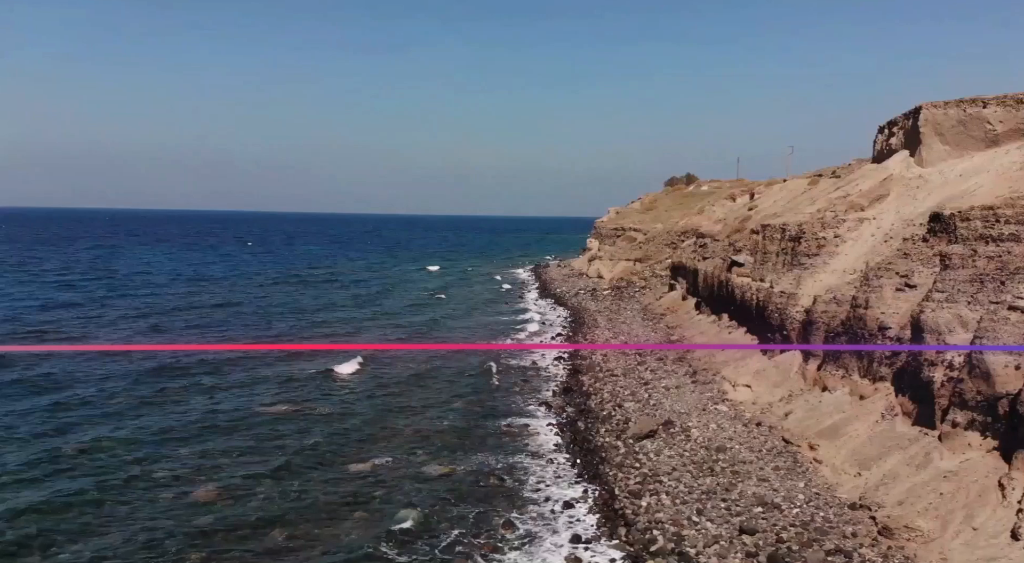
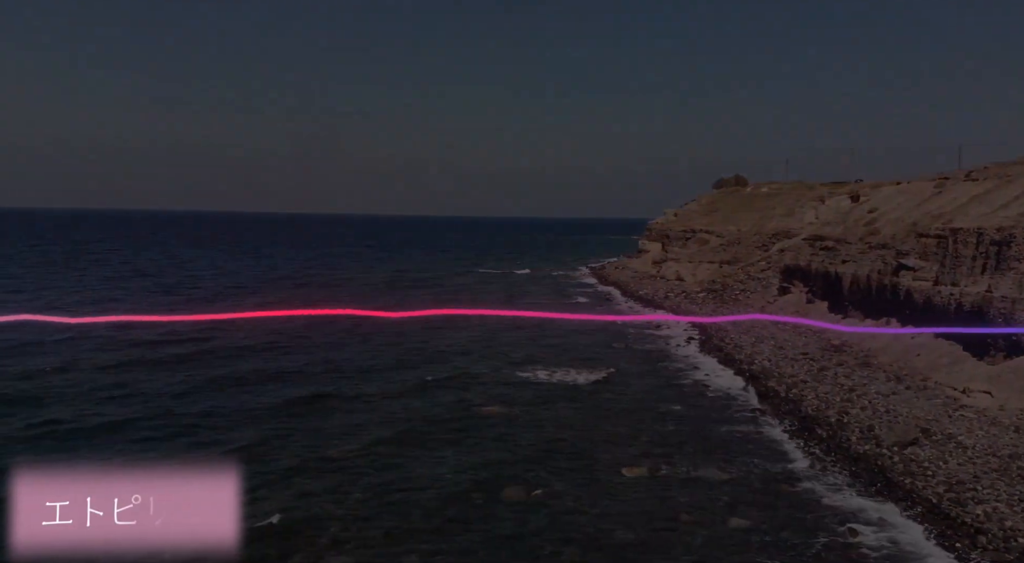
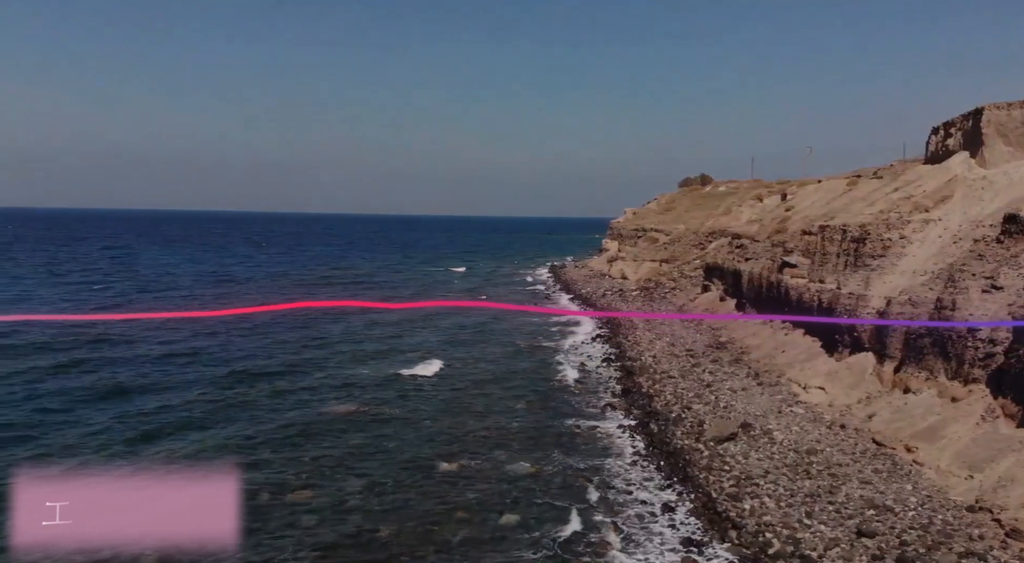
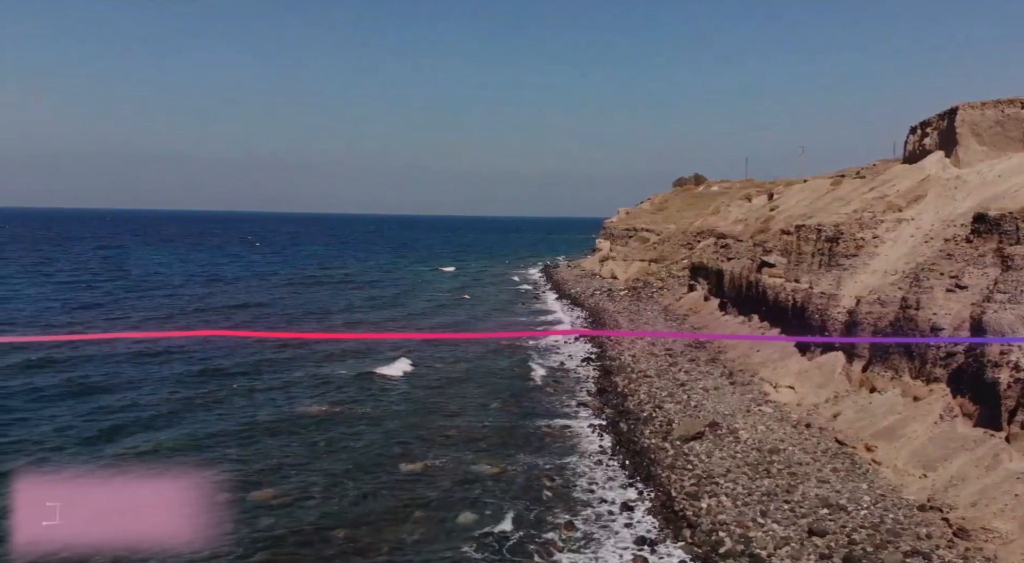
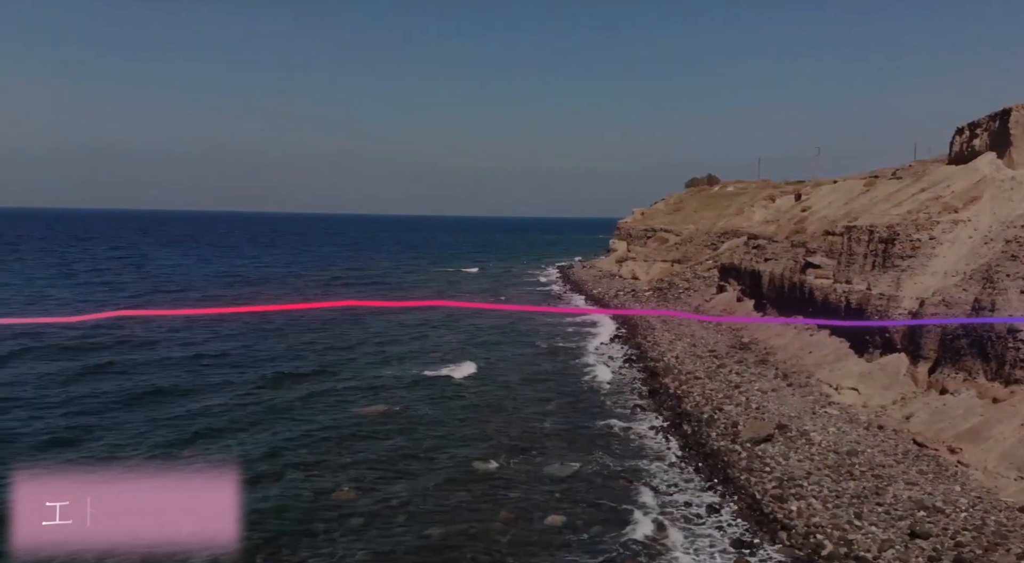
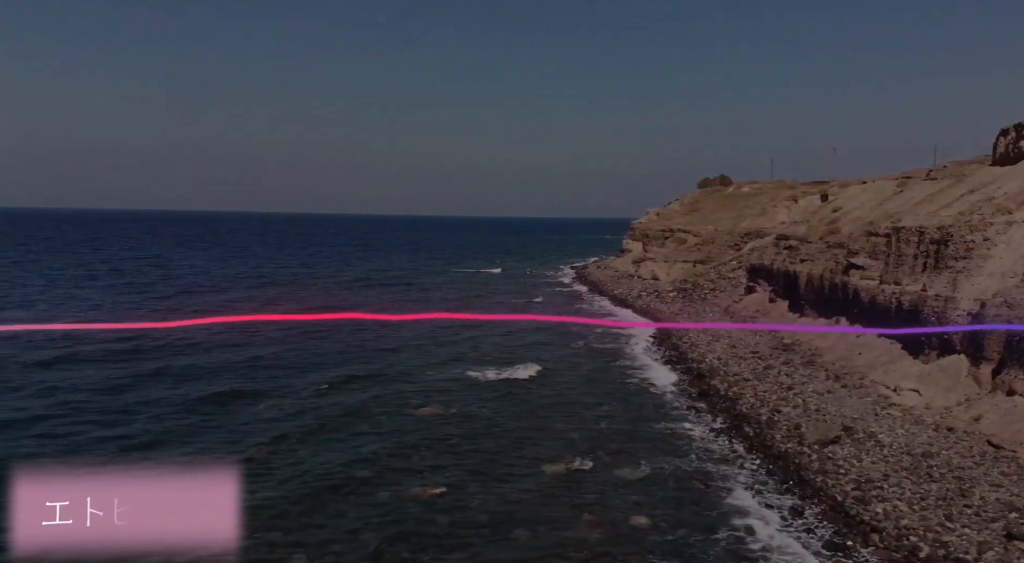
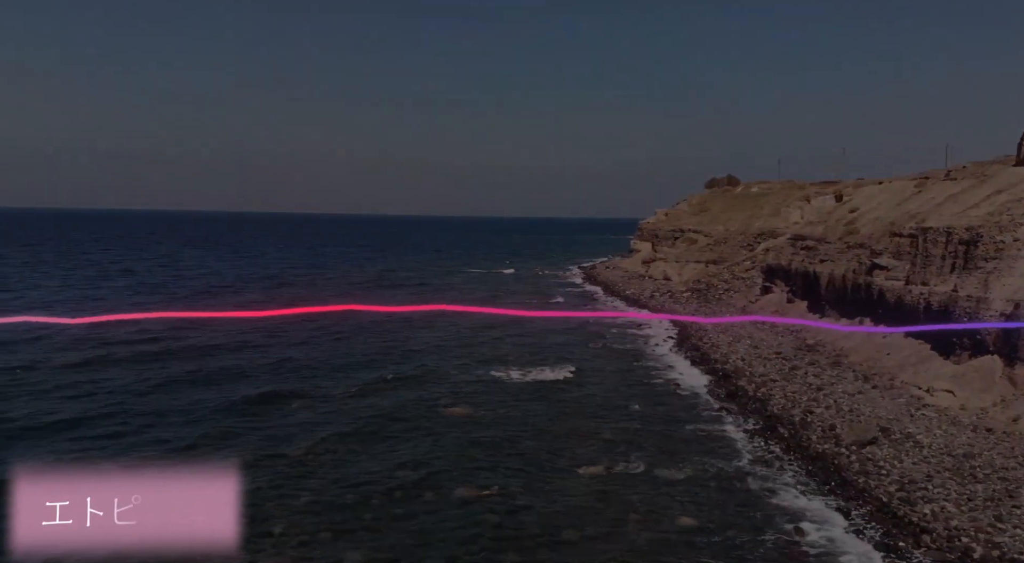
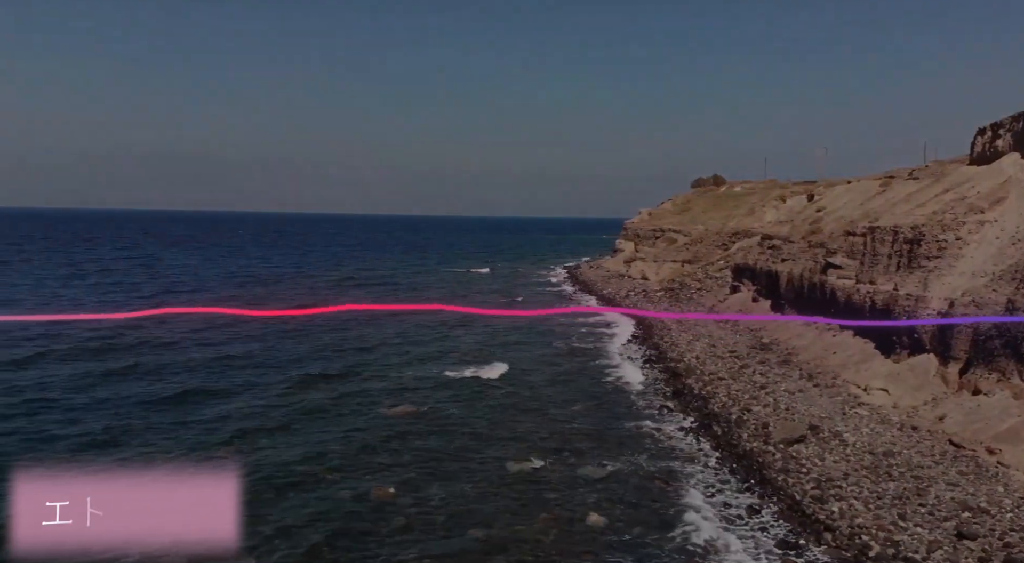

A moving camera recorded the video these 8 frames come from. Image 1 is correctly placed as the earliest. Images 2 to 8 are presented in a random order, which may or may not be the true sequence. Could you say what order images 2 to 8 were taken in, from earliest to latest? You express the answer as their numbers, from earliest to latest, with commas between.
4, 3, 5, 8, 6, 7, 2
